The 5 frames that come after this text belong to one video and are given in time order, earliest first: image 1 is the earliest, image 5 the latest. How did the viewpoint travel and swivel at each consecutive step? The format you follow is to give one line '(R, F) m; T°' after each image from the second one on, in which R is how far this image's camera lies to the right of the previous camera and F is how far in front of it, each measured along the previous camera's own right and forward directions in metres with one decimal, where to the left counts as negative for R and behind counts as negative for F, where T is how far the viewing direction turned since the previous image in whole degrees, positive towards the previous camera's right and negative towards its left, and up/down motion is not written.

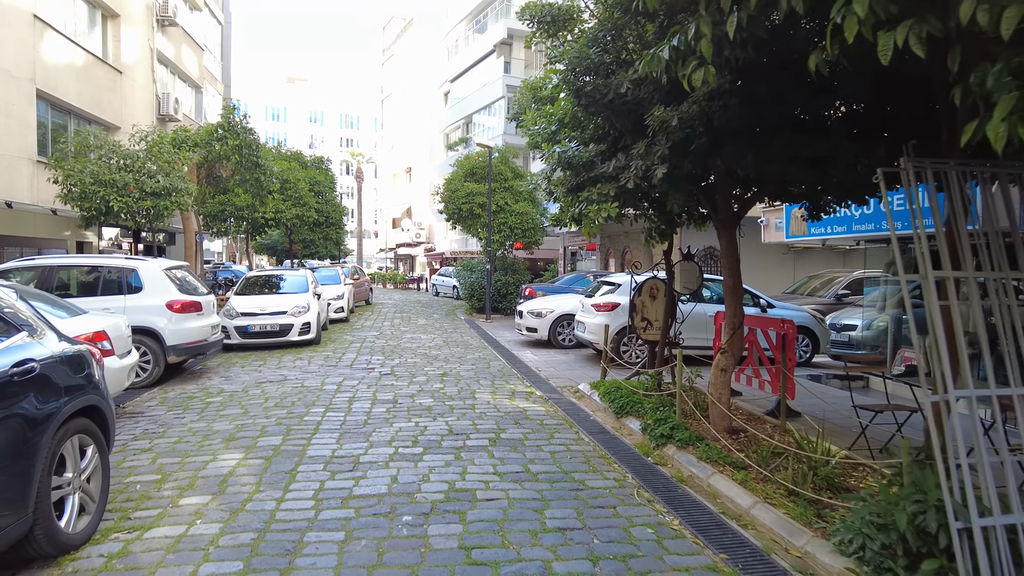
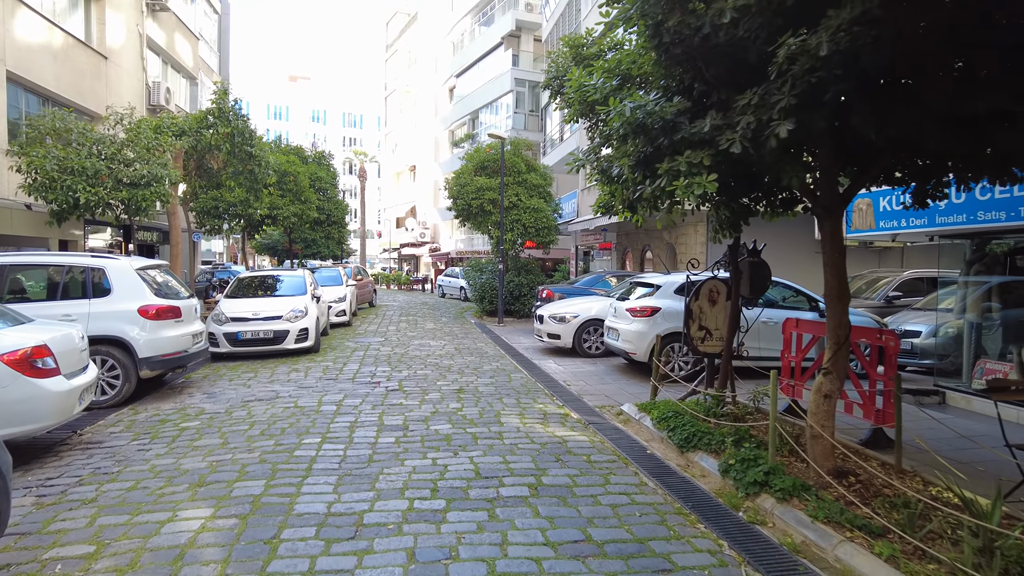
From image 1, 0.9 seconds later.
(-0.3, +1.2) m; 0°
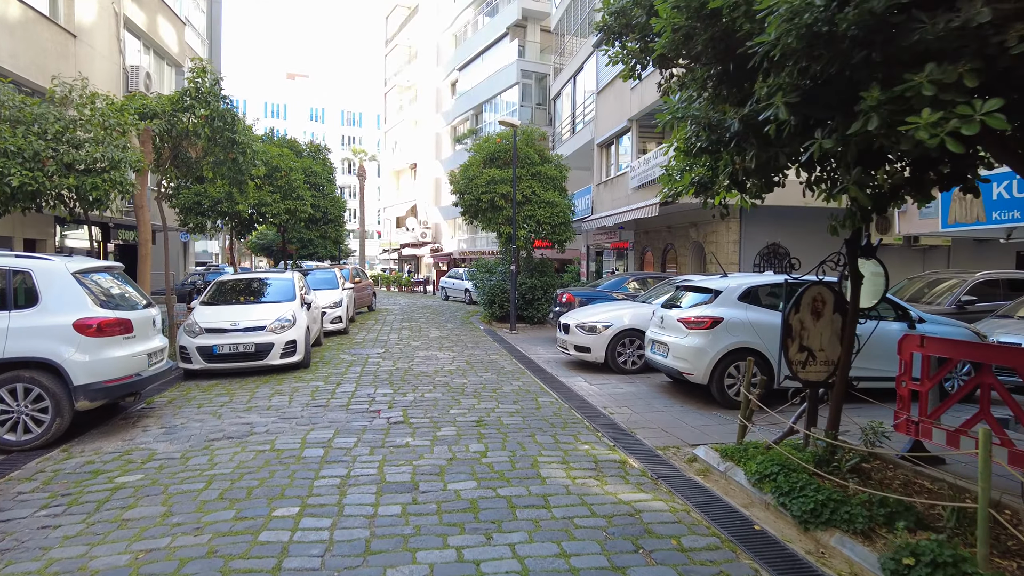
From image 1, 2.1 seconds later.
(-0.3, +1.6) m; 0°
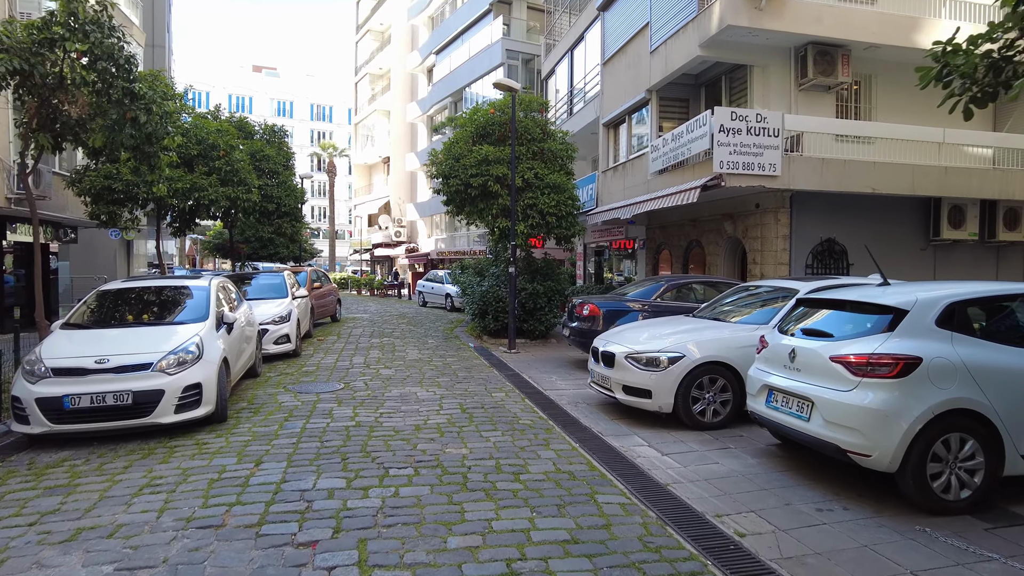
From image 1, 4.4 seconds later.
(-0.4, +3.2) m; +2°
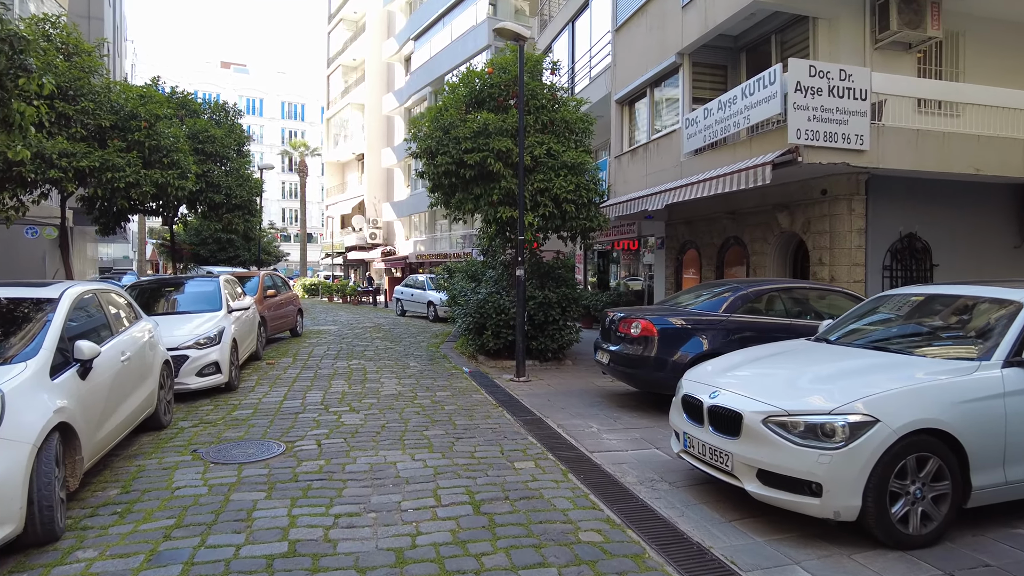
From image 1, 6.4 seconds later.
(-0.5, +2.8) m; +2°
